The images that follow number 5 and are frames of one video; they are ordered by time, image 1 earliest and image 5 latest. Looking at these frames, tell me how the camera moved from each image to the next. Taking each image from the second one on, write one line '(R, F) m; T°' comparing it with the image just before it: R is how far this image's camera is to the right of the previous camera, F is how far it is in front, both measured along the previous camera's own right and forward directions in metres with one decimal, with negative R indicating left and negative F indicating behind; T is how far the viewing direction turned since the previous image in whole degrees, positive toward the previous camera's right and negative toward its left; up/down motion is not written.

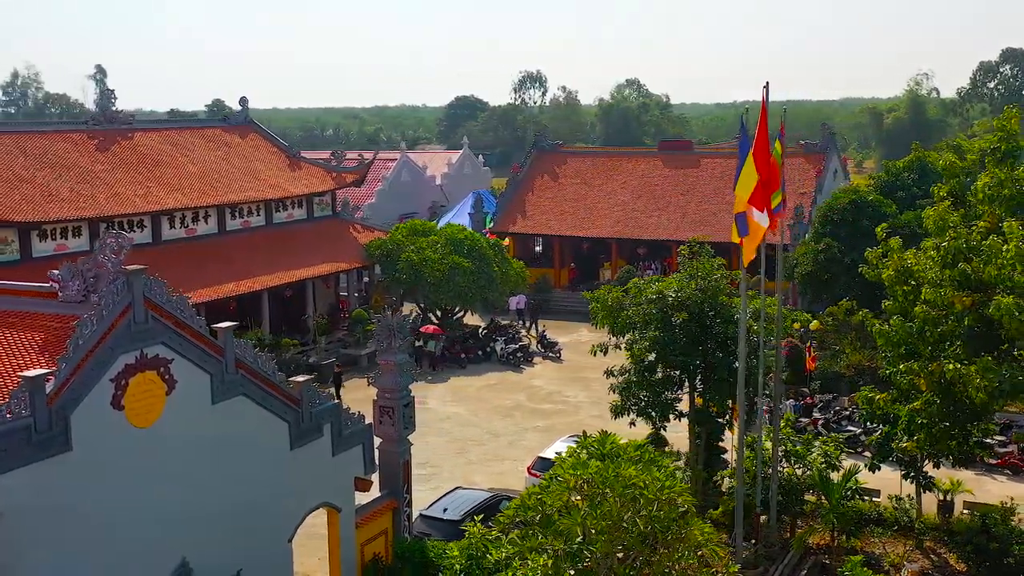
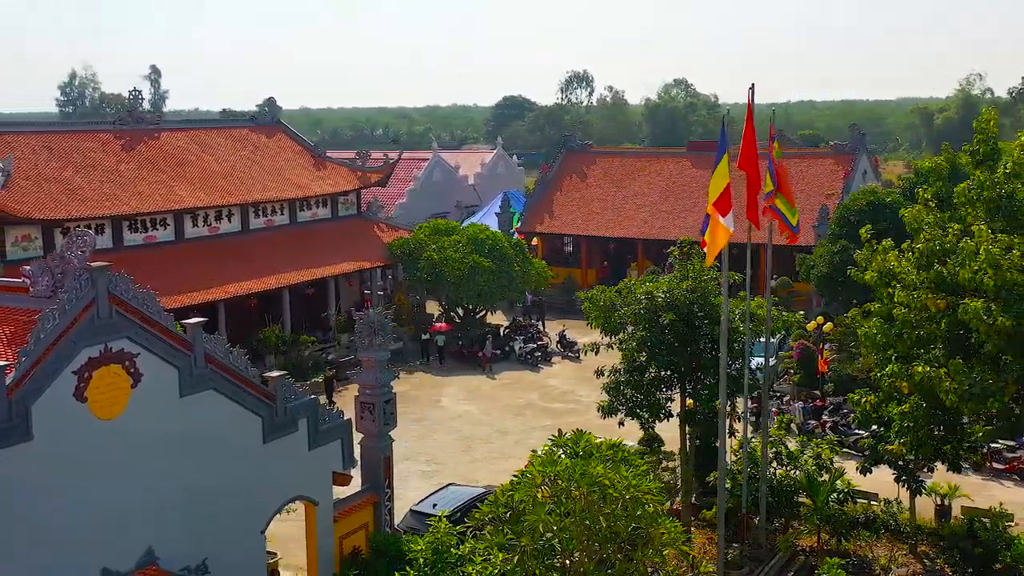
(+0.7, -0.1) m; -2°
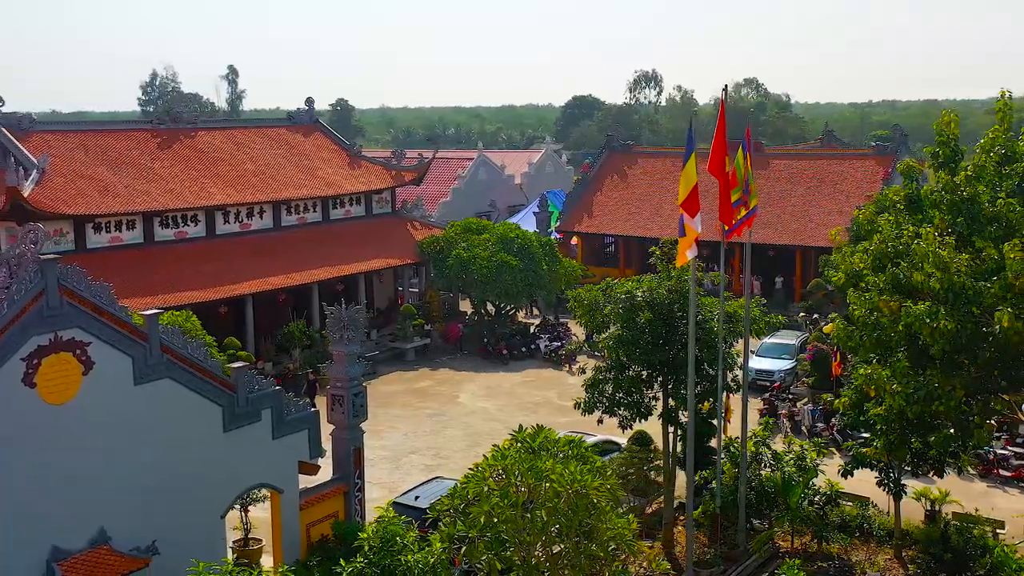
(+1.1, -0.2) m; -3°
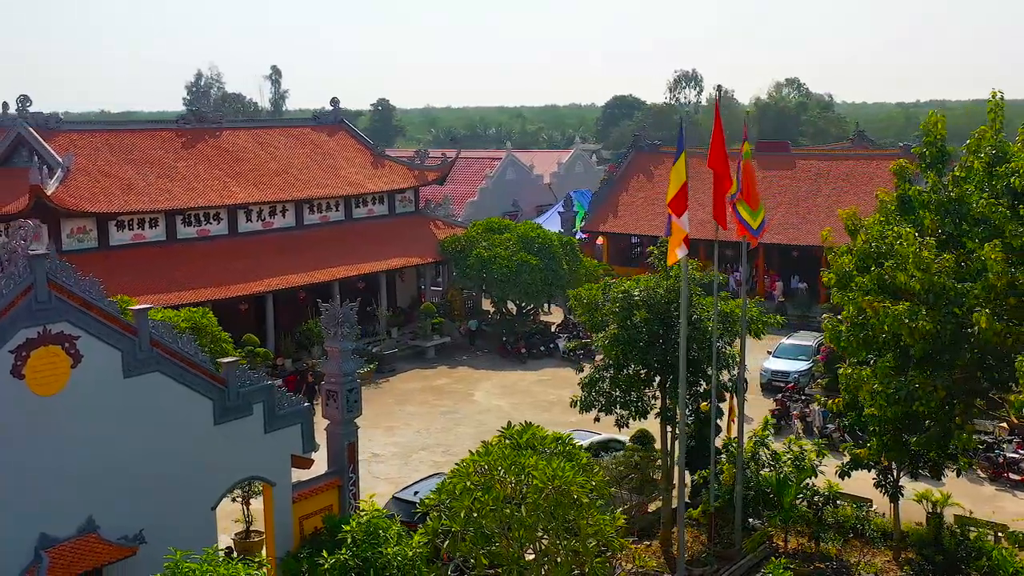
(+0.5, -0.1) m; -2°
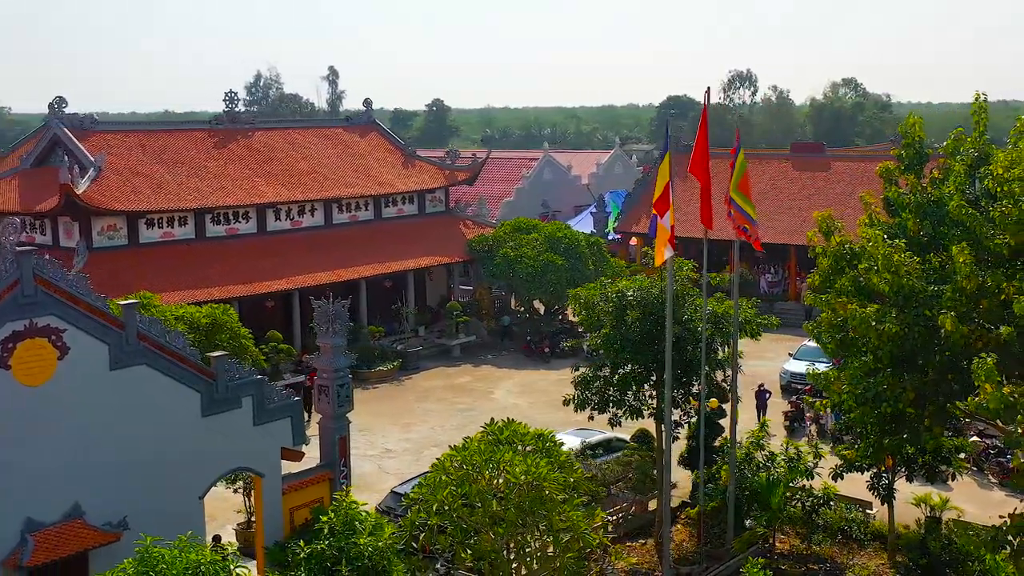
(+0.7, -0.2) m; -3°
